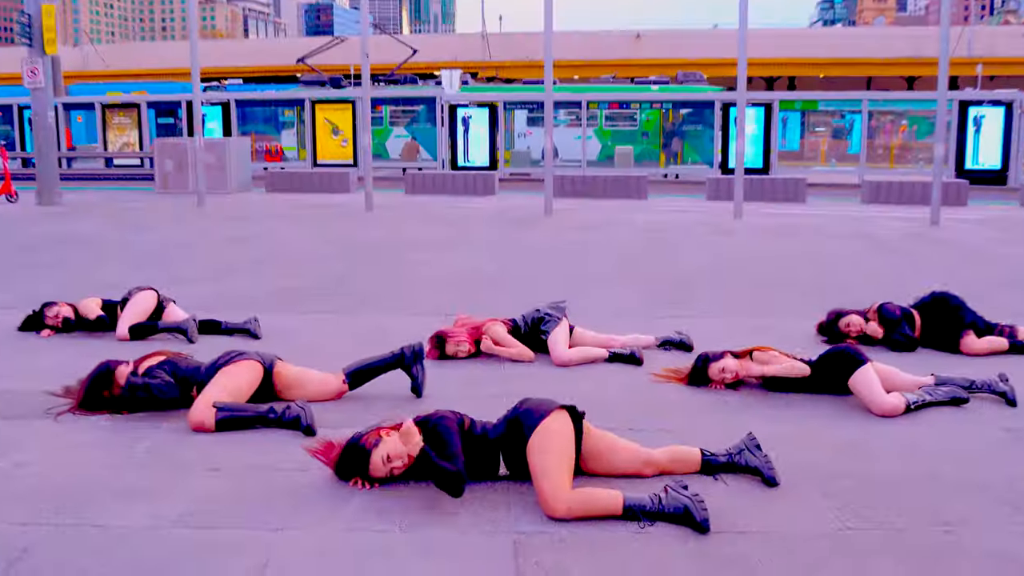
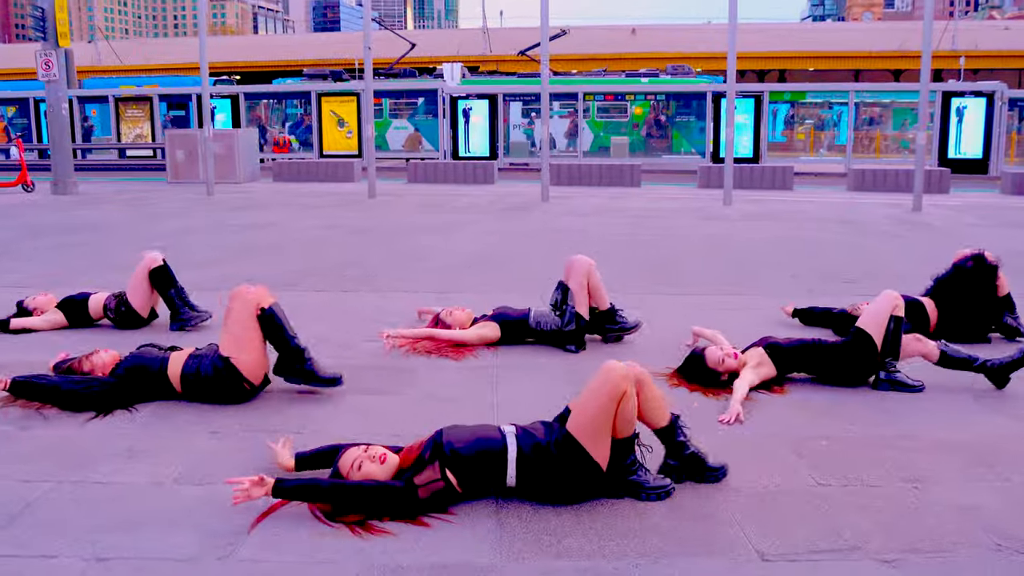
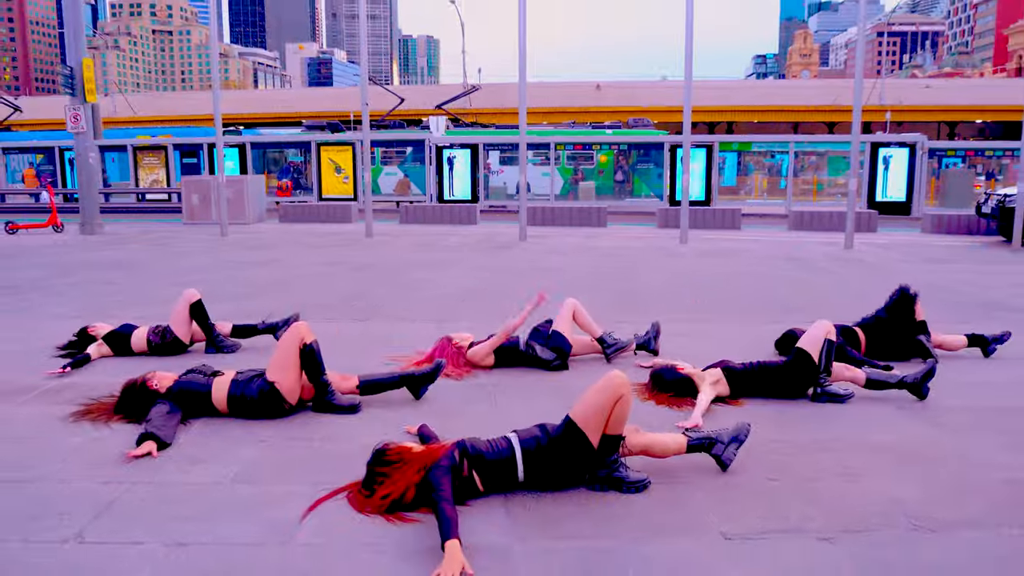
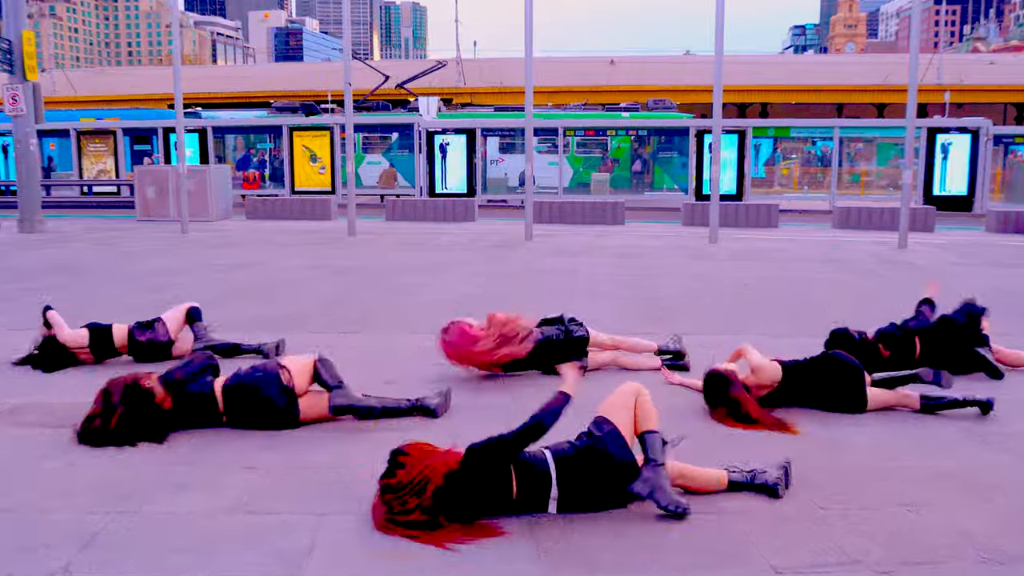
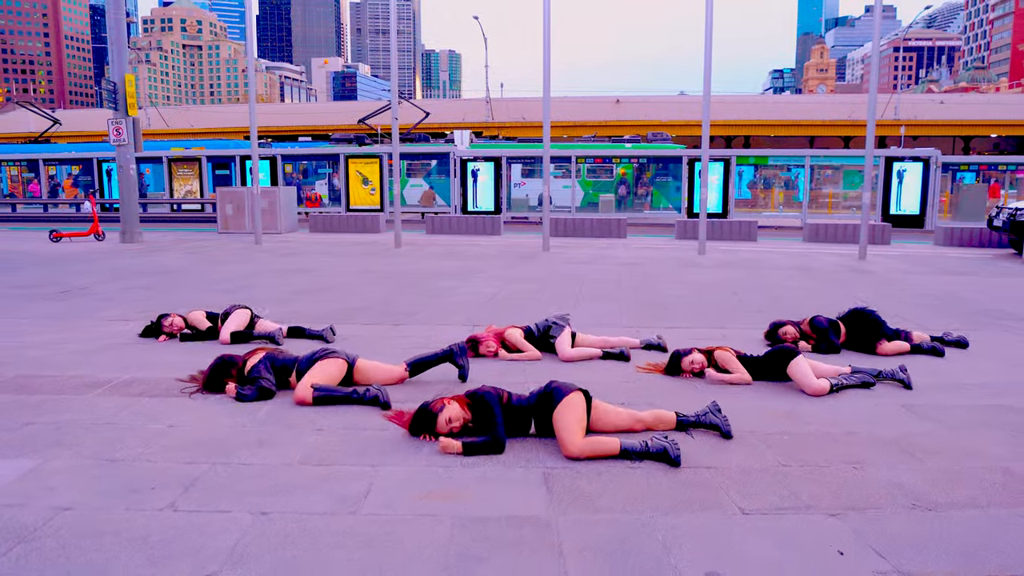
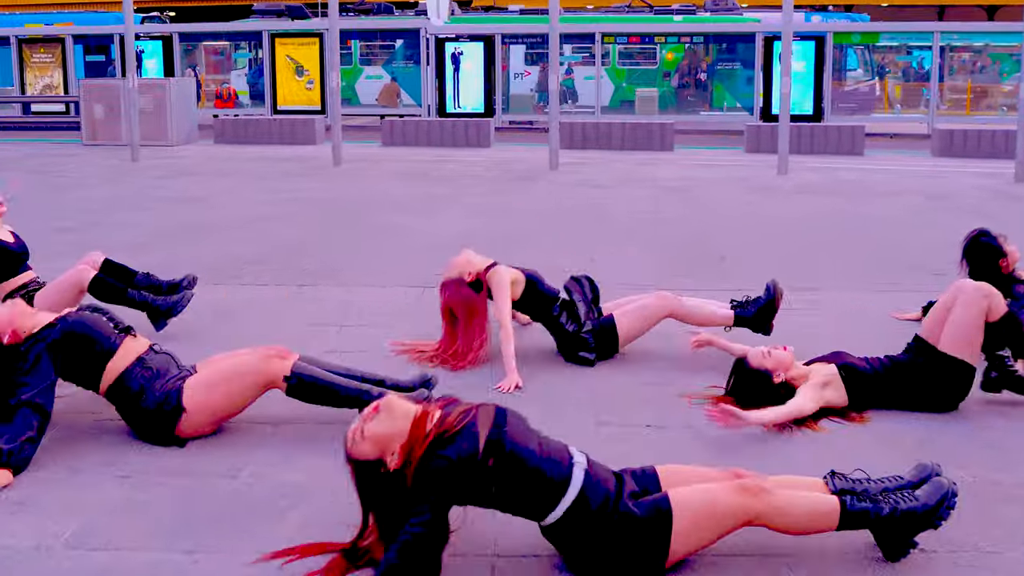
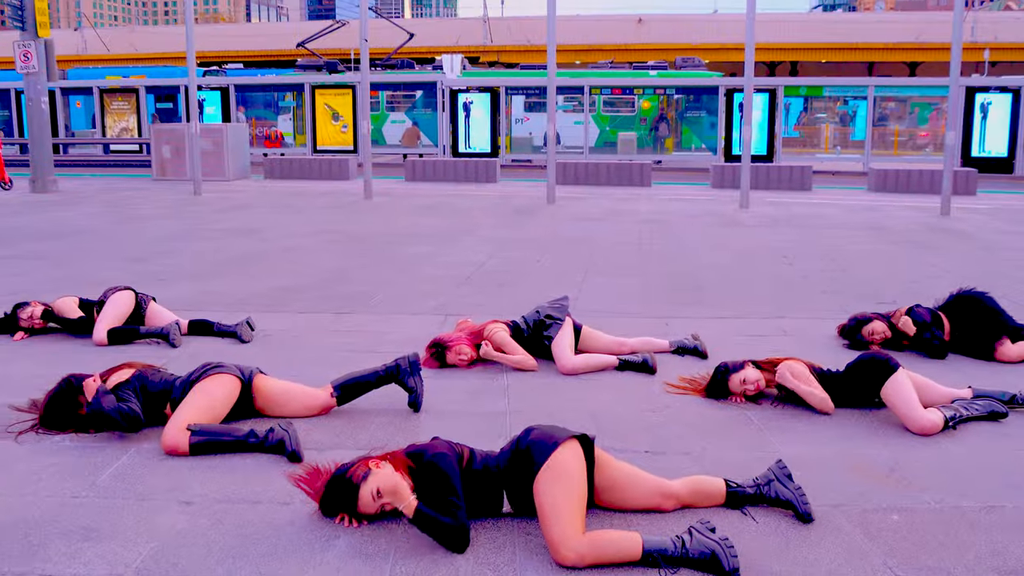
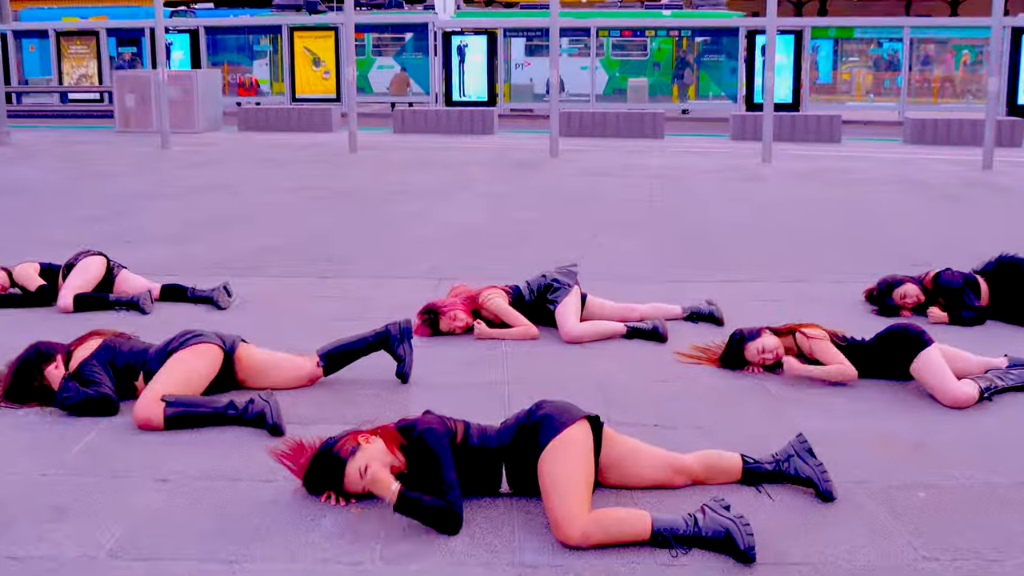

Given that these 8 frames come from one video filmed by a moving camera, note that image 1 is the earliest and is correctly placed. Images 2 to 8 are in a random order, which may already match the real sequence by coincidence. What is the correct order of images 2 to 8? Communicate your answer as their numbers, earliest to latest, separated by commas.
8, 7, 5, 4, 3, 2, 6
